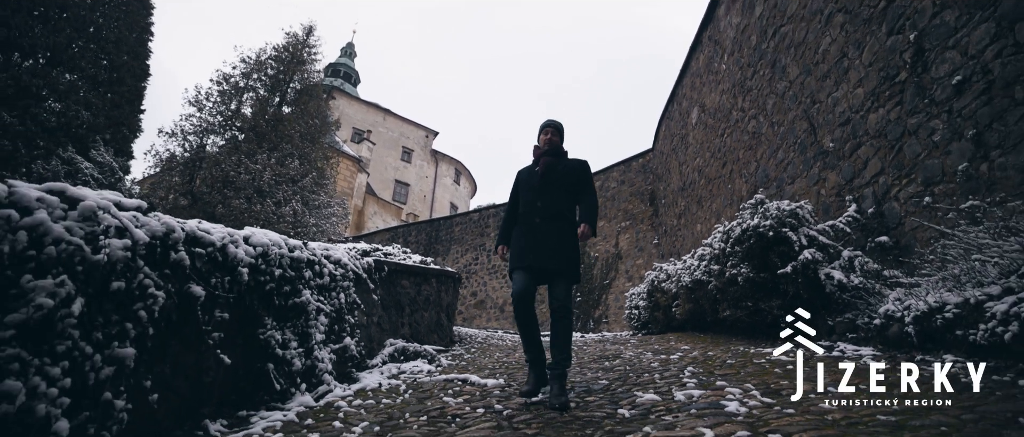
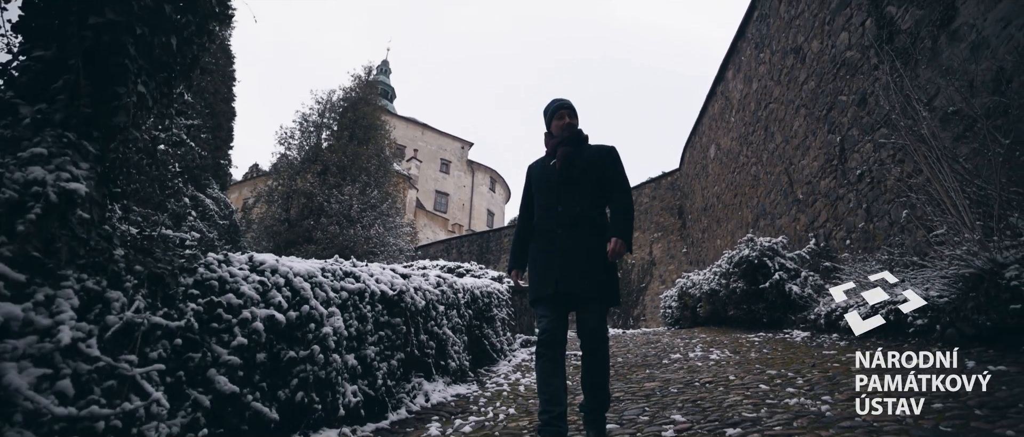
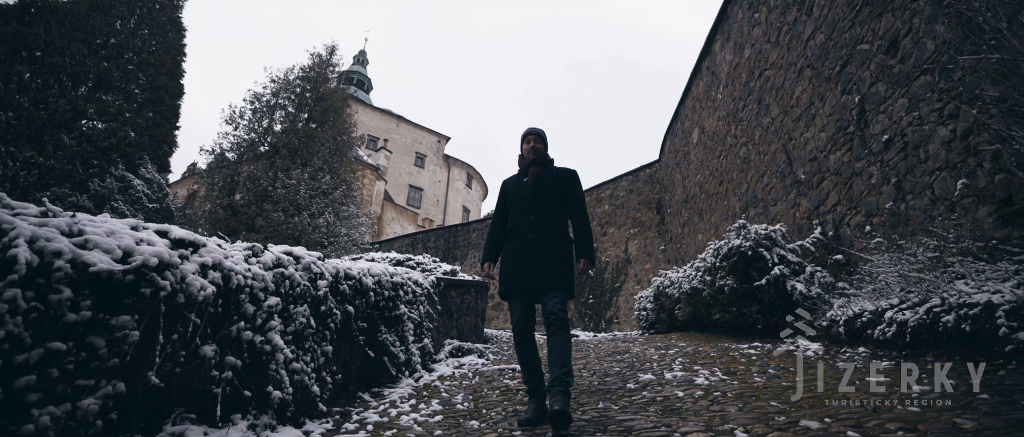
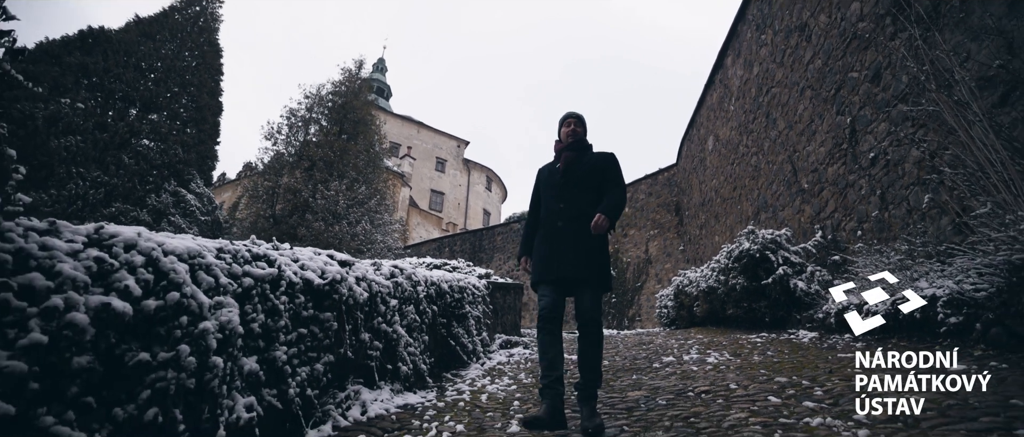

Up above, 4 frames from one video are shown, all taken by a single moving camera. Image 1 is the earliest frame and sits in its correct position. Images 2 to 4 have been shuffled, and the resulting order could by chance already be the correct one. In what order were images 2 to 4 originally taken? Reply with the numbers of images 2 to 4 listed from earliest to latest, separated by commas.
3, 4, 2
